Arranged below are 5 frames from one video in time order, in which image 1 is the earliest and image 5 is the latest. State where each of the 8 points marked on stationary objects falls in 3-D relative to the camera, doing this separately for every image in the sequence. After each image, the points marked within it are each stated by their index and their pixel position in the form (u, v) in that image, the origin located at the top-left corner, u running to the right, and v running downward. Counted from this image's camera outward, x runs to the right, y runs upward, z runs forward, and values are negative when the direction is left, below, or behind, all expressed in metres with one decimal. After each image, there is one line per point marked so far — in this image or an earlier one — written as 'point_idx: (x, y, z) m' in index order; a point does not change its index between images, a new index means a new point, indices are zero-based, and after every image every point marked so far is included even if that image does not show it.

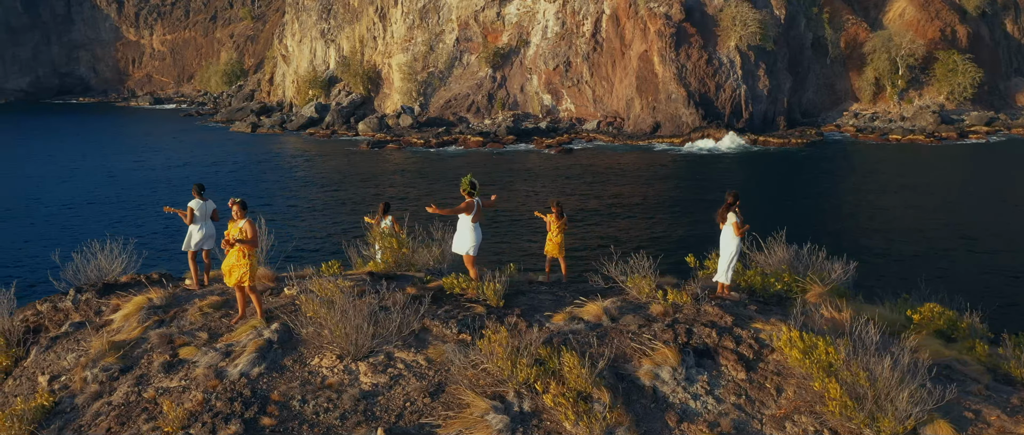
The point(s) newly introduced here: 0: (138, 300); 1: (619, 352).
0: (-3.2, -0.7, +7.3) m
1: (+0.8, -1.1, +6.7) m
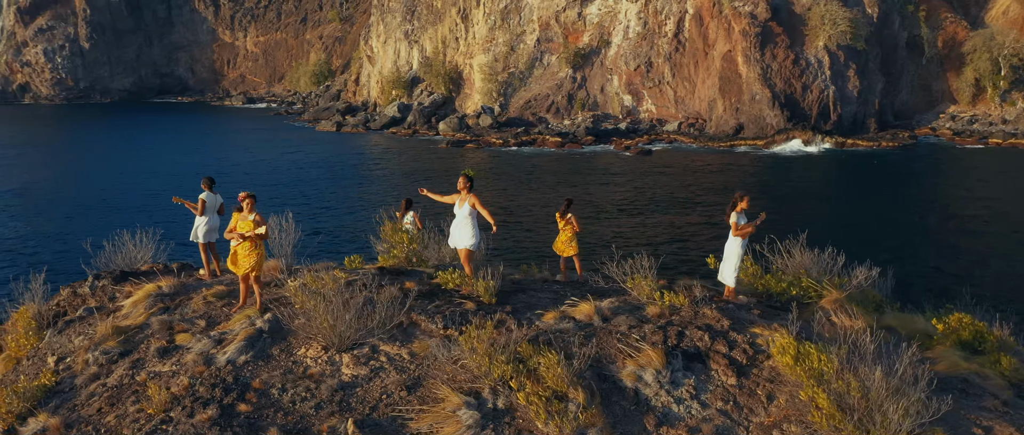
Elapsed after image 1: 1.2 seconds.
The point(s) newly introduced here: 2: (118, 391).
0: (-3.3, -0.6, +7.6) m
1: (+0.7, -1.1, +6.6) m
2: (-2.9, -1.3, +6.2) m
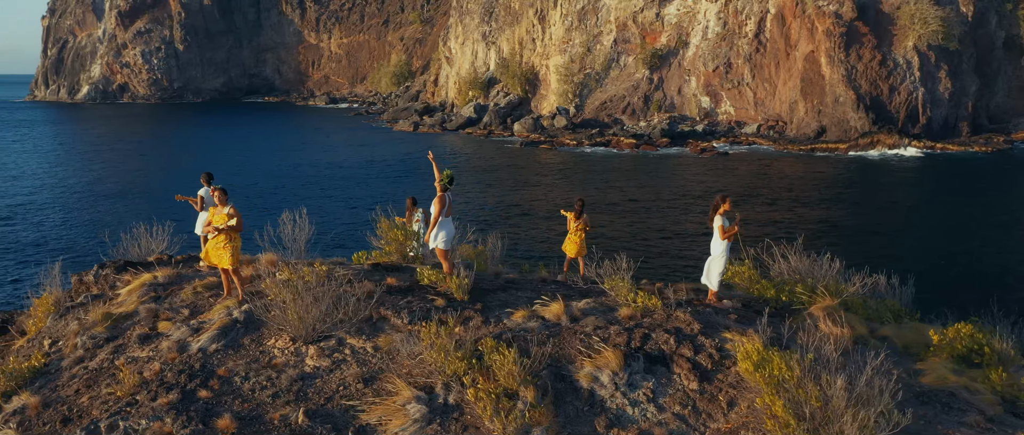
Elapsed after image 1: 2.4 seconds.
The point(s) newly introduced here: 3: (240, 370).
0: (-3.5, -0.6, +8.0) m
1: (+0.4, -1.1, +6.6) m
2: (-3.2, -1.2, +6.5) m
3: (-2.1, -1.2, +6.4) m
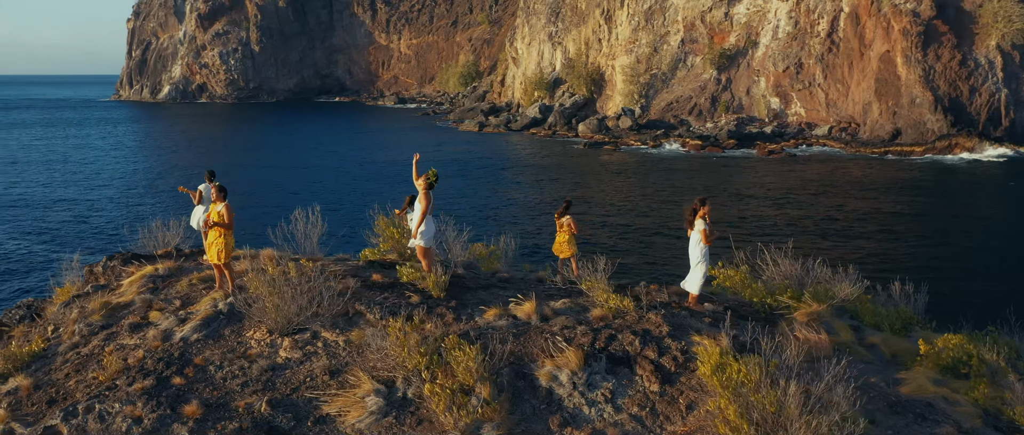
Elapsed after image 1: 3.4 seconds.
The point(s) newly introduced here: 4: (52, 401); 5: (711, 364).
0: (-3.6, -0.5, +8.4) m
1: (+0.1, -1.1, +6.7) m
2: (-3.5, -1.2, +6.9) m
3: (-2.4, -1.1, +6.7) m
4: (-3.5, -1.4, +6.4) m
5: (+1.5, -1.1, +6.2) m
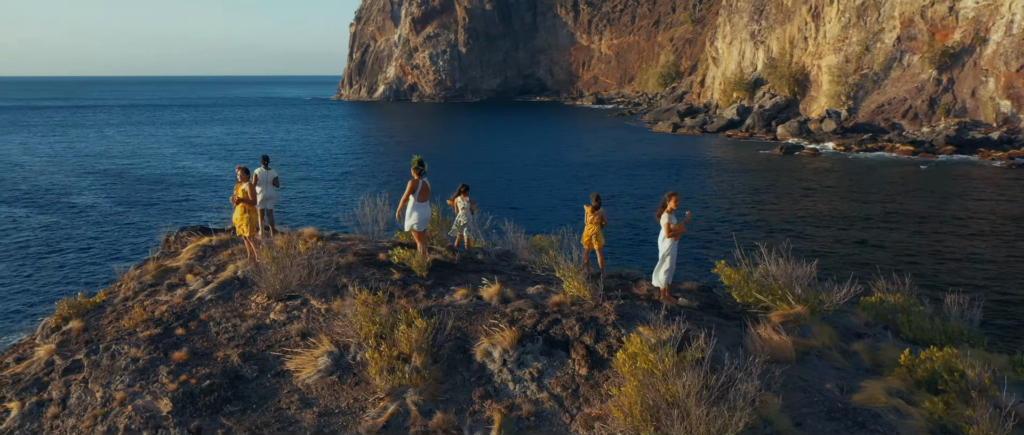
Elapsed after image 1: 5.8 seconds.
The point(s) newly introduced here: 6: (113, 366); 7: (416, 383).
0: (-3.5, -0.3, +9.7) m
1: (-0.3, -0.9, +7.1) m
2: (-3.8, -0.9, +8.2) m
3: (-2.7, -0.9, +7.8) m
4: (-3.9, -1.1, +7.8) m
5: (+0.9, -1.0, +6.4) m
6: (-3.4, -1.3, +7.2) m
7: (-0.8, -1.3, +6.6) m
